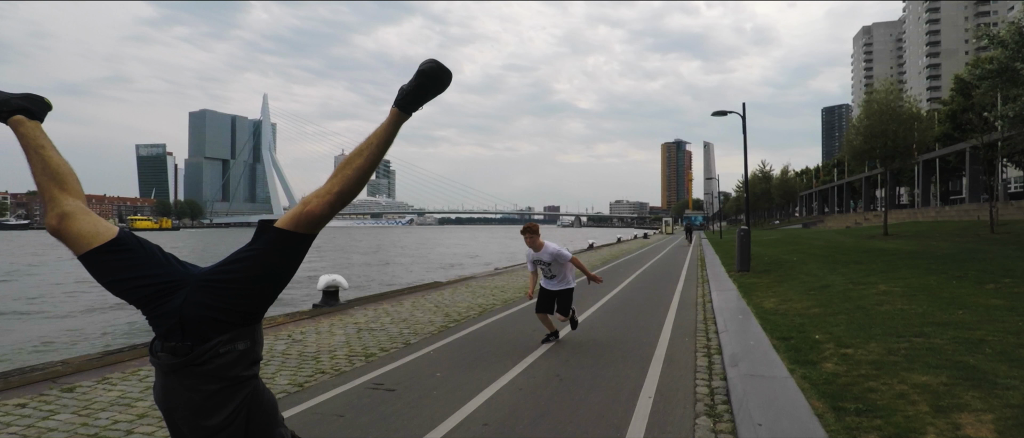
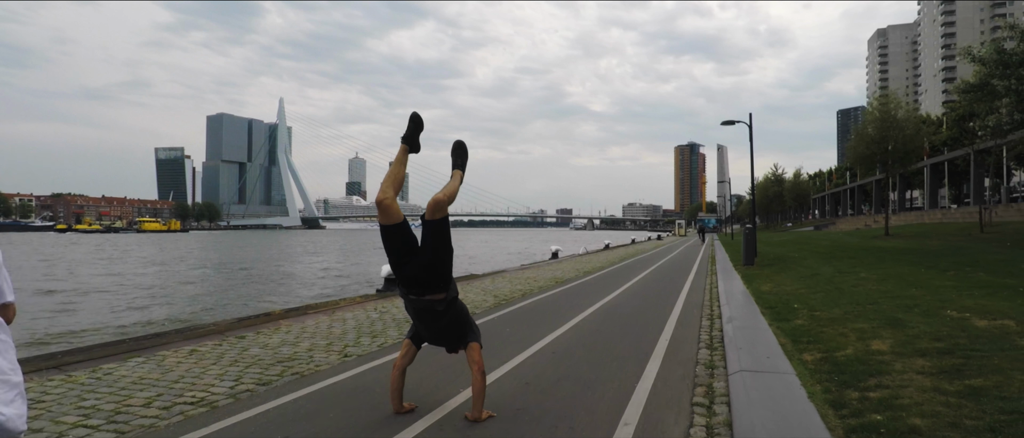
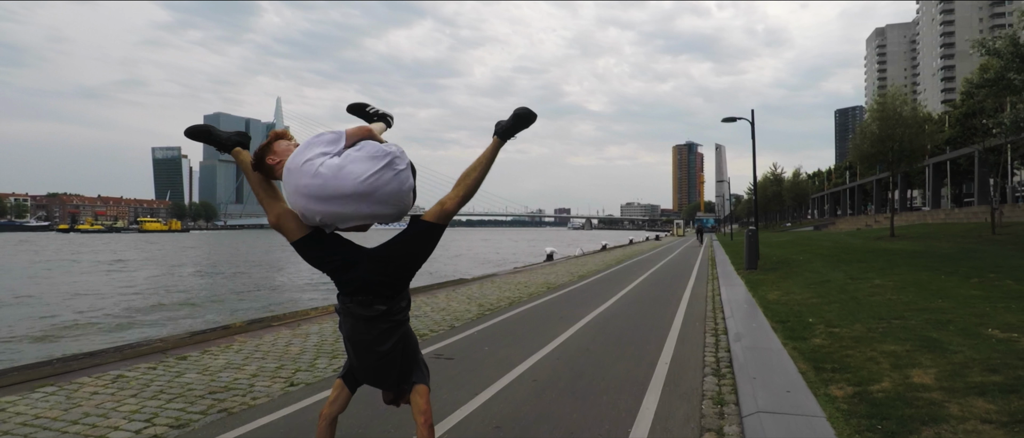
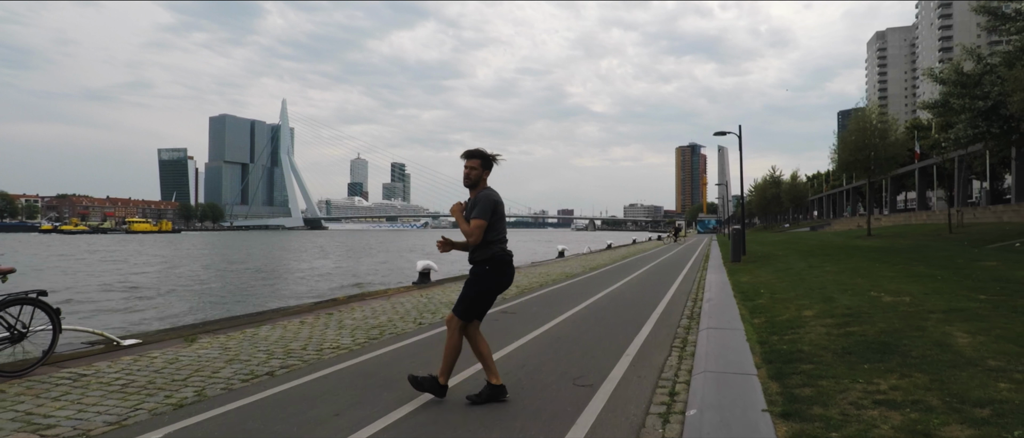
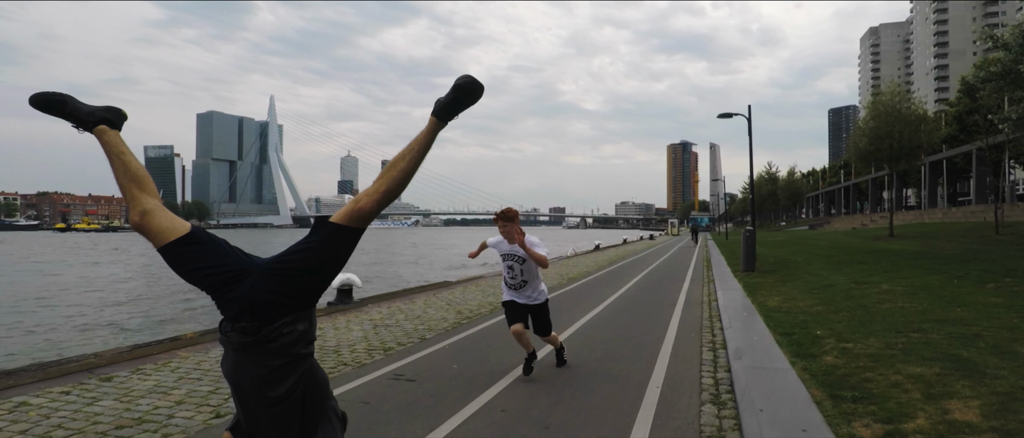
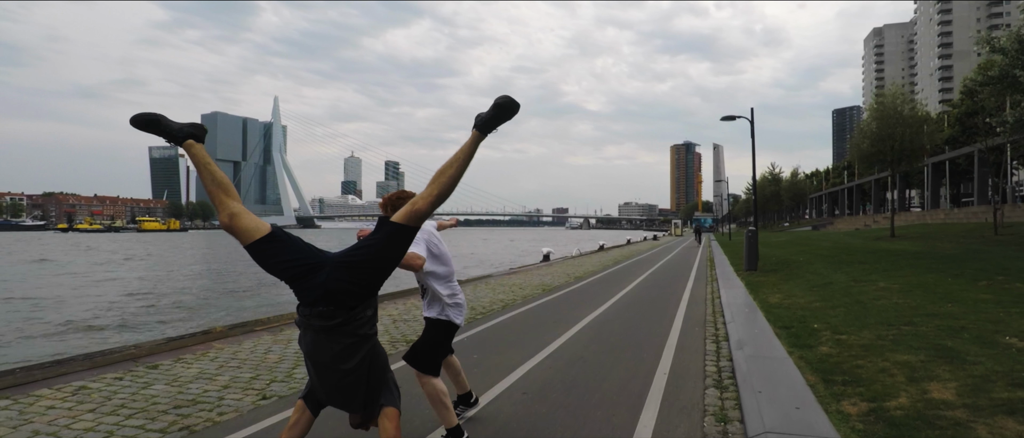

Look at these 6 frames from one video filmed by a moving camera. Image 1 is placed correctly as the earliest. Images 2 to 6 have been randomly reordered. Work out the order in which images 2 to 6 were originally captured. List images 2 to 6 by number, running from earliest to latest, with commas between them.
5, 6, 3, 2, 4
